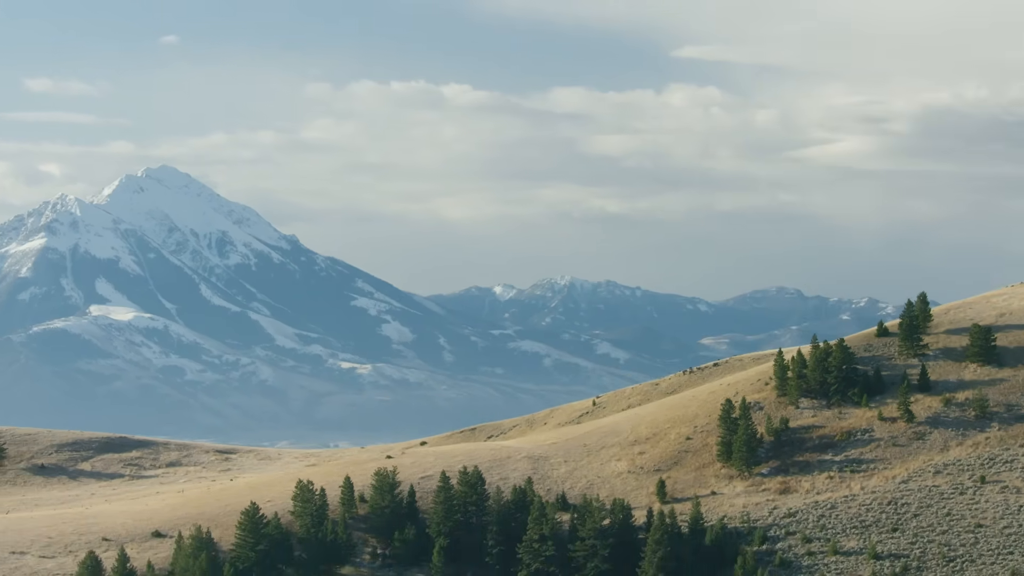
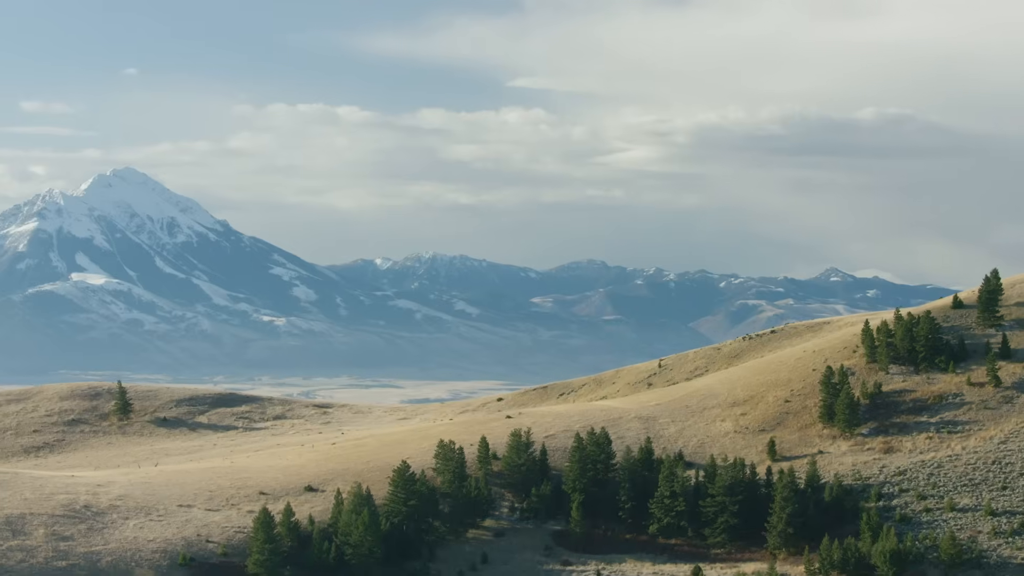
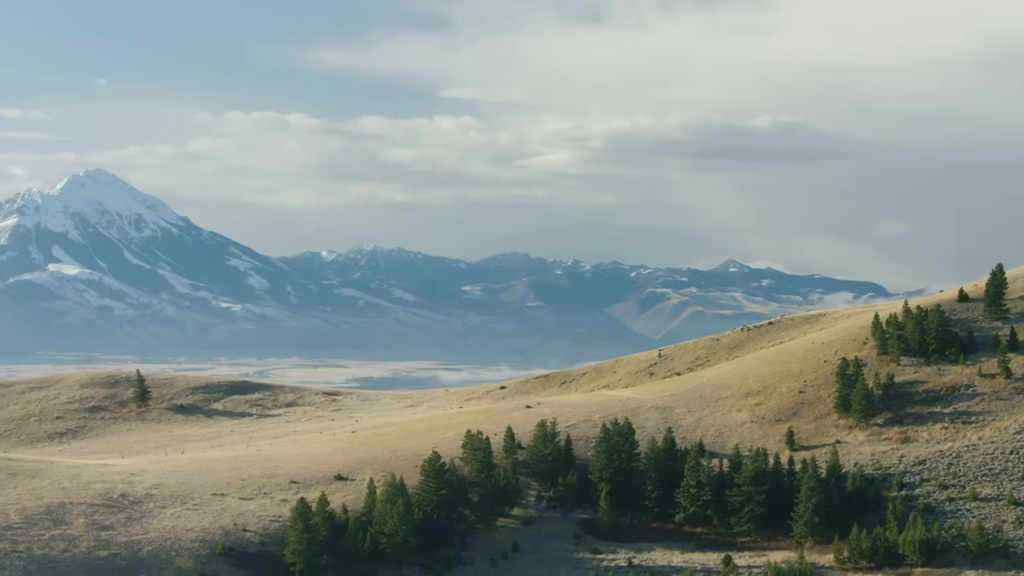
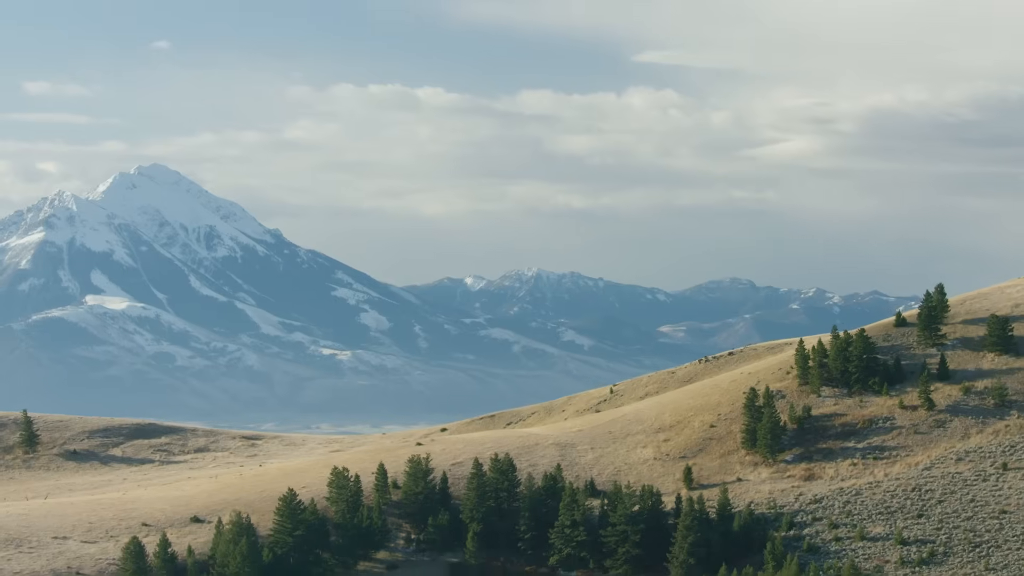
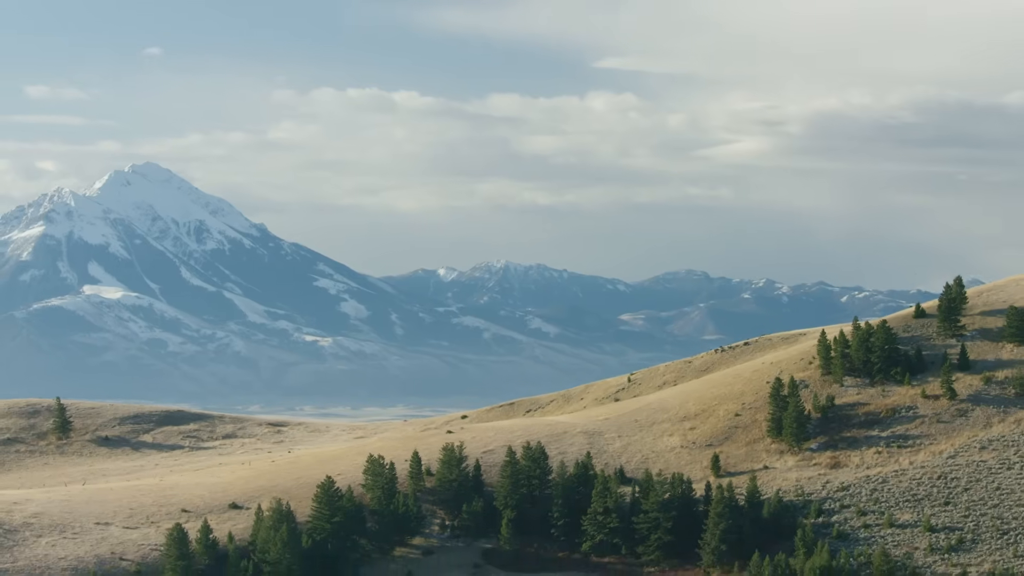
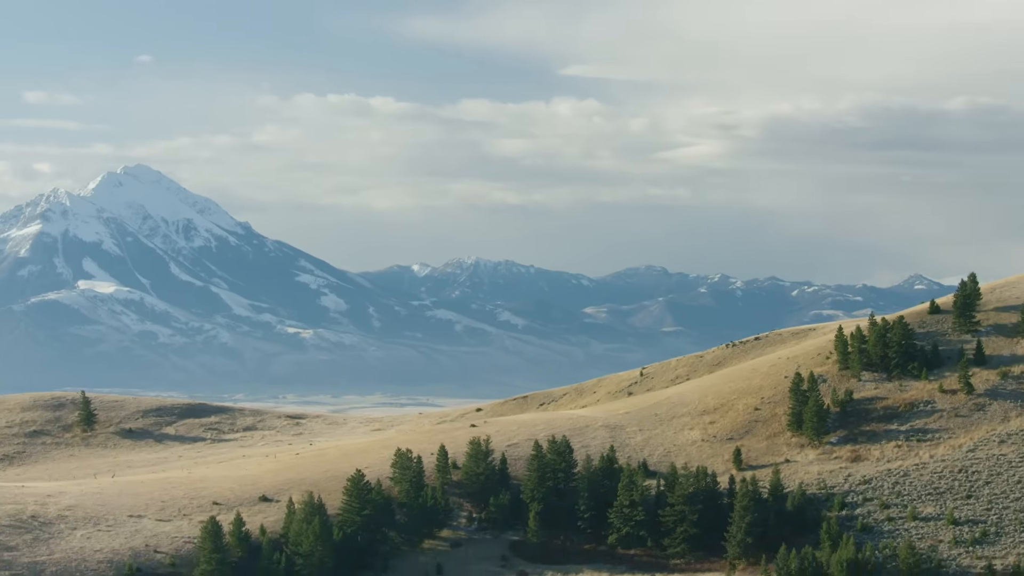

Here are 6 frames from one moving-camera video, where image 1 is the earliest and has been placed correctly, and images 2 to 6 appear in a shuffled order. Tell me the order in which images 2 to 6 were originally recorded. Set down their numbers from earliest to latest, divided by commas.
4, 5, 6, 2, 3
